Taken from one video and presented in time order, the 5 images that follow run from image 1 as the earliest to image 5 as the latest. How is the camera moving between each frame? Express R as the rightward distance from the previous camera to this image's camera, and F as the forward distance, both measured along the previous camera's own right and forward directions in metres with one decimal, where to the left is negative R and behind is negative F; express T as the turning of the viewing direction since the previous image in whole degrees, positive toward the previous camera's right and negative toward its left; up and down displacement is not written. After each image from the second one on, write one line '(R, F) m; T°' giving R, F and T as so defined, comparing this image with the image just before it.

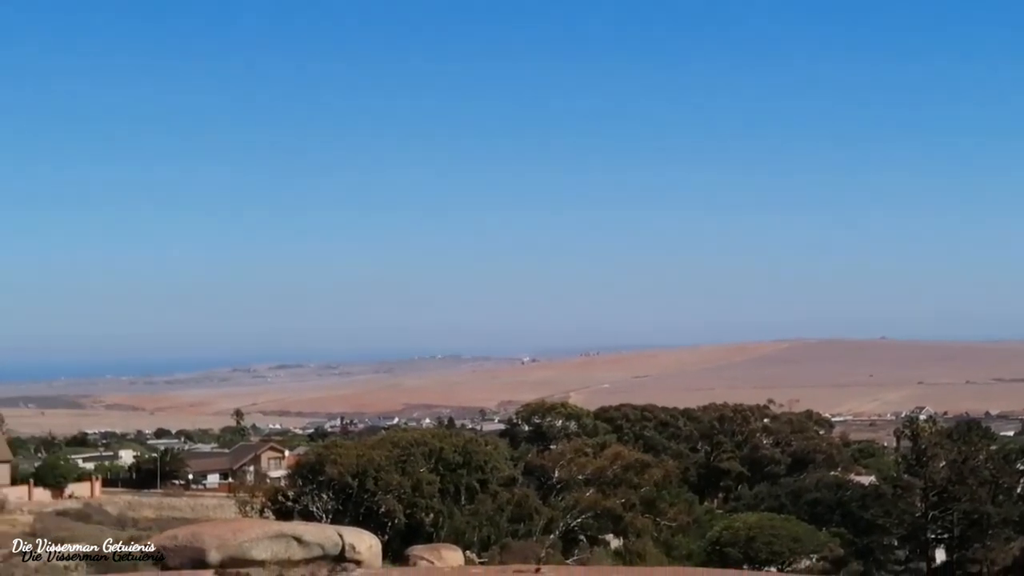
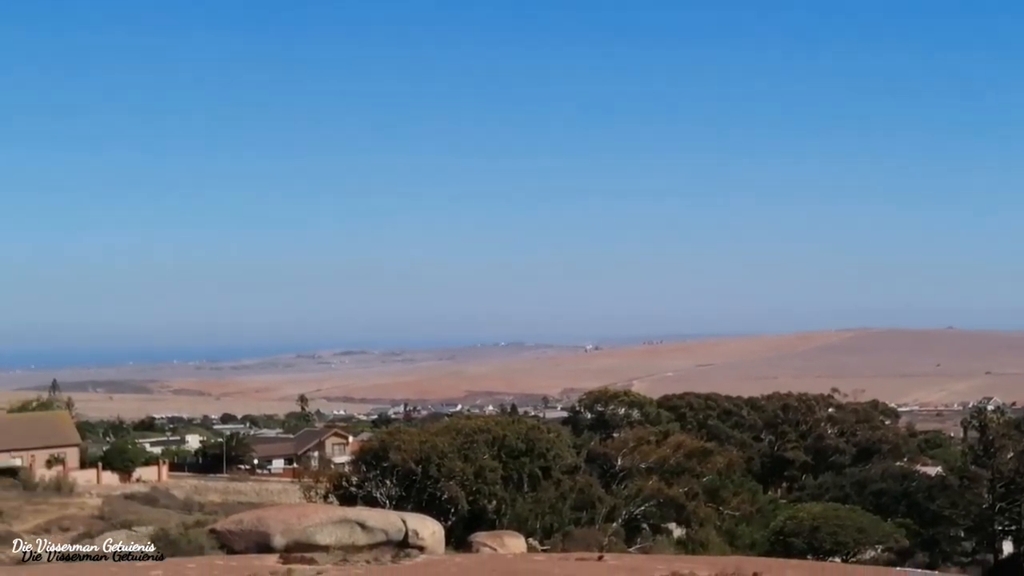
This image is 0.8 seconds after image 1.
(-0.8, 0.0) m; -2°
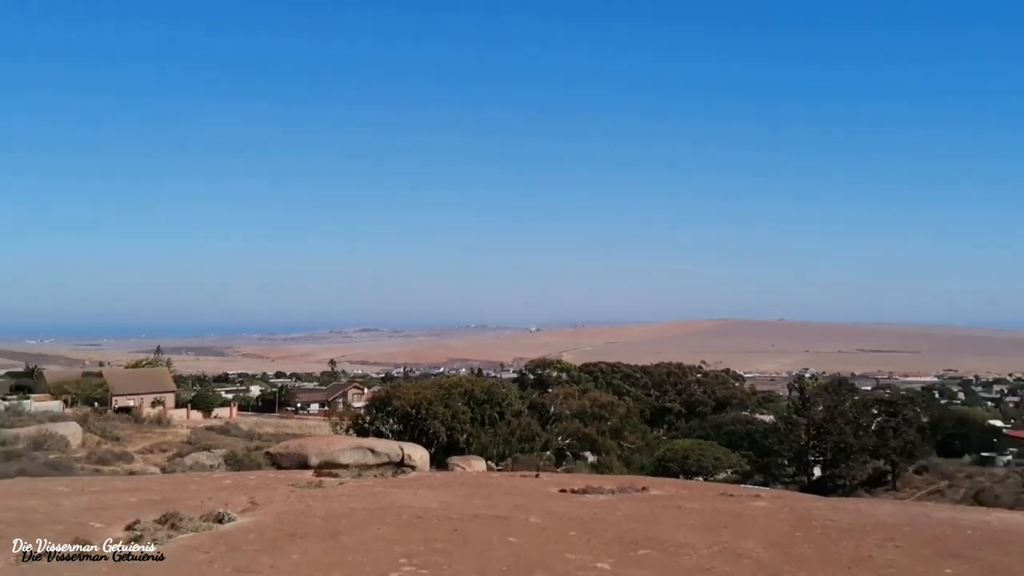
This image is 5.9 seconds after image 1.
(+0.7, -8.9) m; +1°
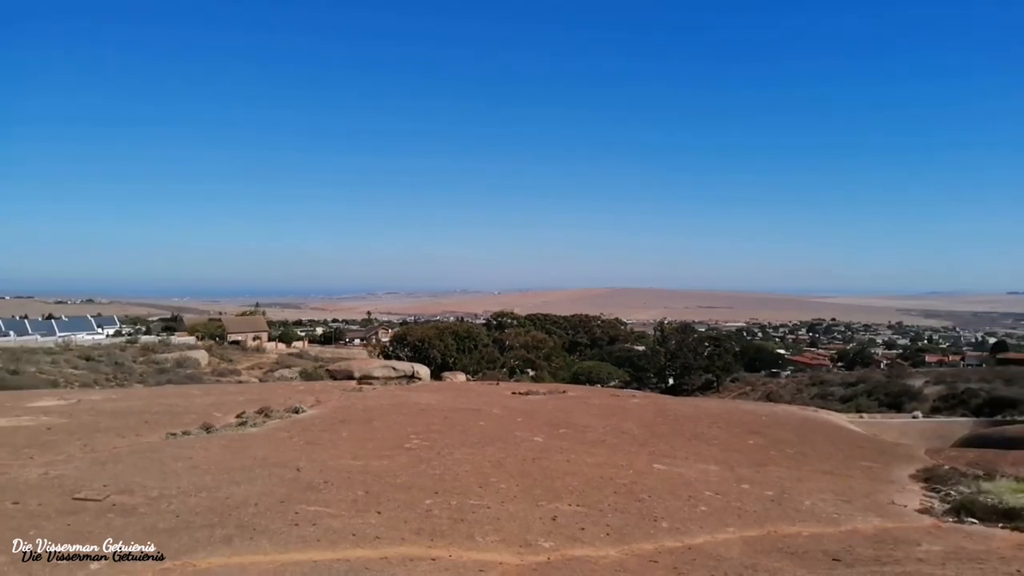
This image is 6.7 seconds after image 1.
(+0.2, -17.0) m; +2°
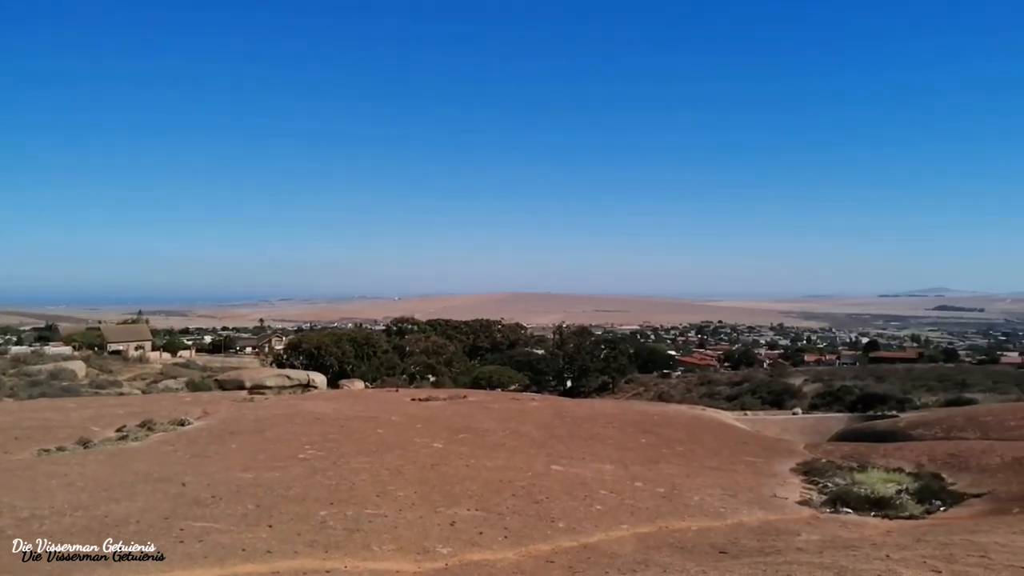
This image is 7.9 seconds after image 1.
(-2.4, +0.3) m; +9°
